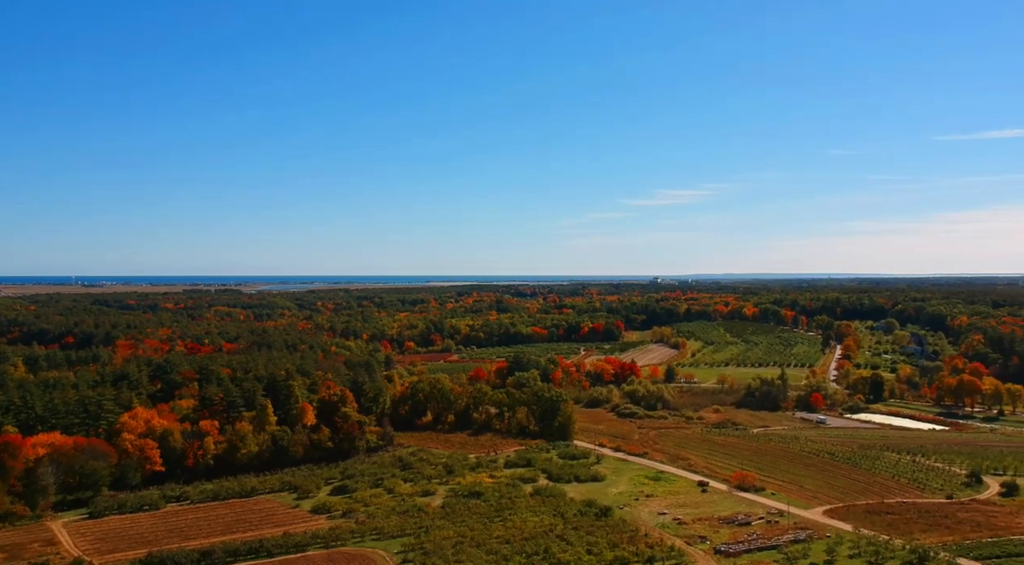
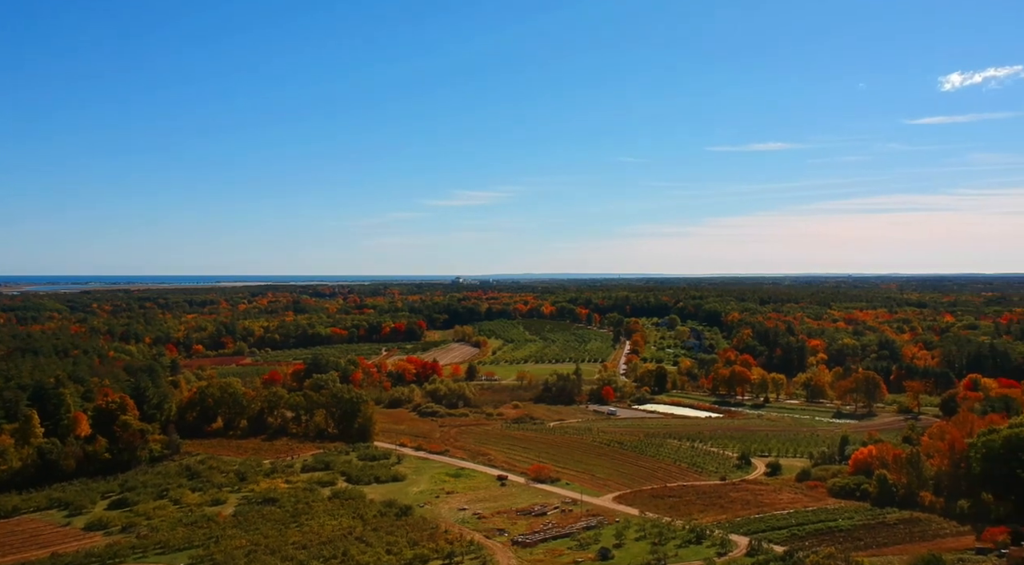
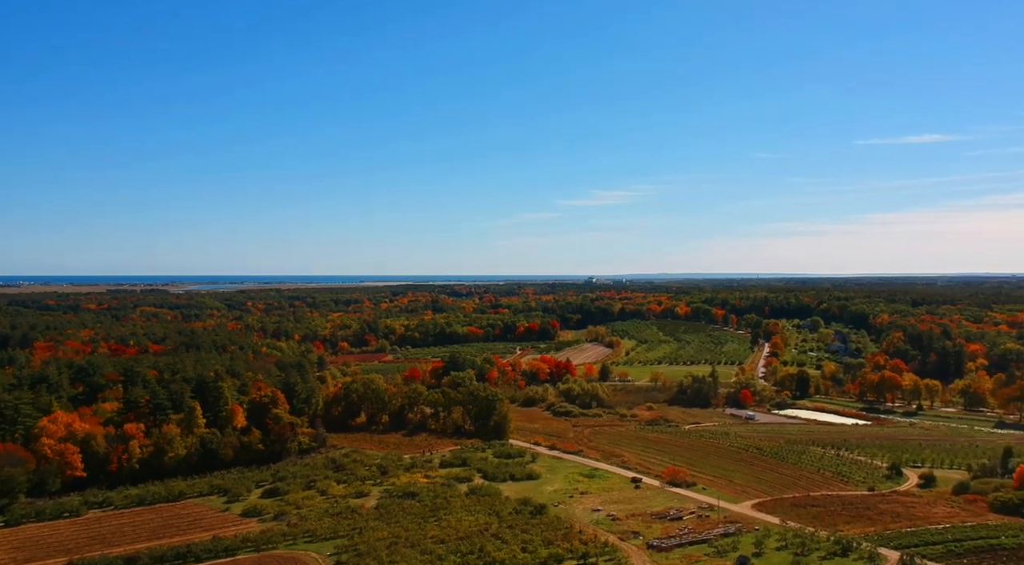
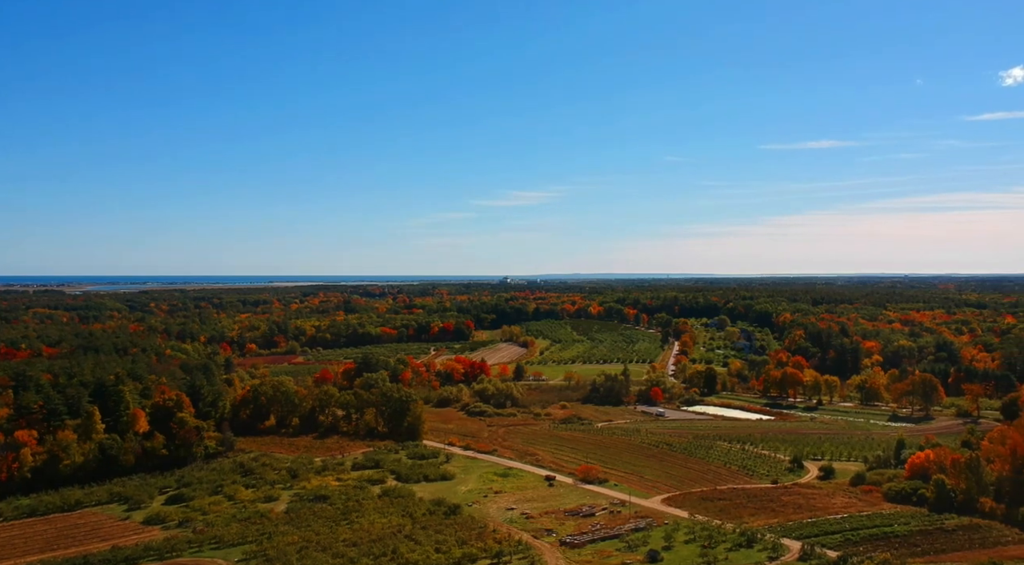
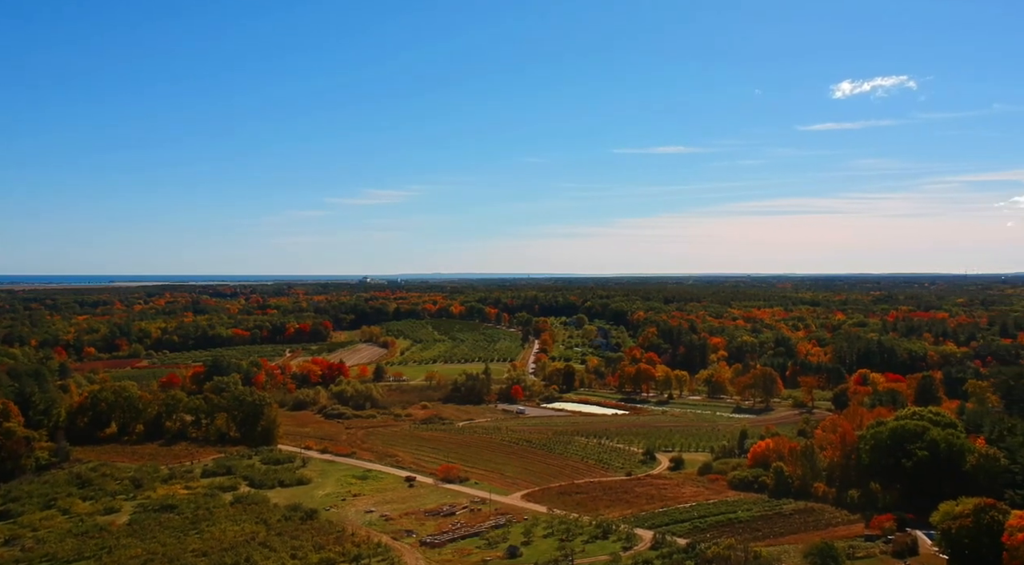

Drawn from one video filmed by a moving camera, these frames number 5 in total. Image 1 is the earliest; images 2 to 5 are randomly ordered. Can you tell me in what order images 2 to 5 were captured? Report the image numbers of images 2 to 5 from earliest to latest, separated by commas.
3, 4, 2, 5
